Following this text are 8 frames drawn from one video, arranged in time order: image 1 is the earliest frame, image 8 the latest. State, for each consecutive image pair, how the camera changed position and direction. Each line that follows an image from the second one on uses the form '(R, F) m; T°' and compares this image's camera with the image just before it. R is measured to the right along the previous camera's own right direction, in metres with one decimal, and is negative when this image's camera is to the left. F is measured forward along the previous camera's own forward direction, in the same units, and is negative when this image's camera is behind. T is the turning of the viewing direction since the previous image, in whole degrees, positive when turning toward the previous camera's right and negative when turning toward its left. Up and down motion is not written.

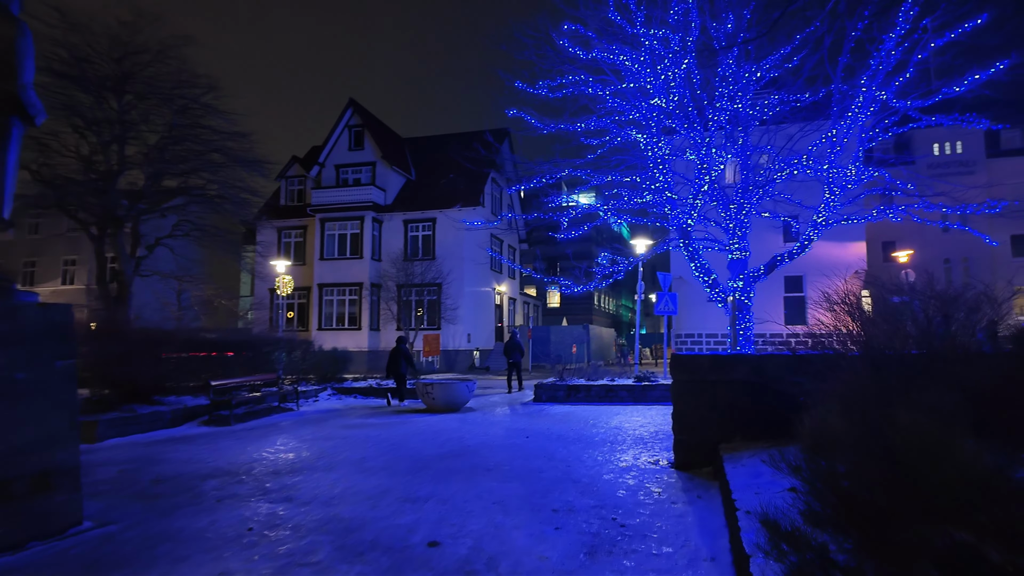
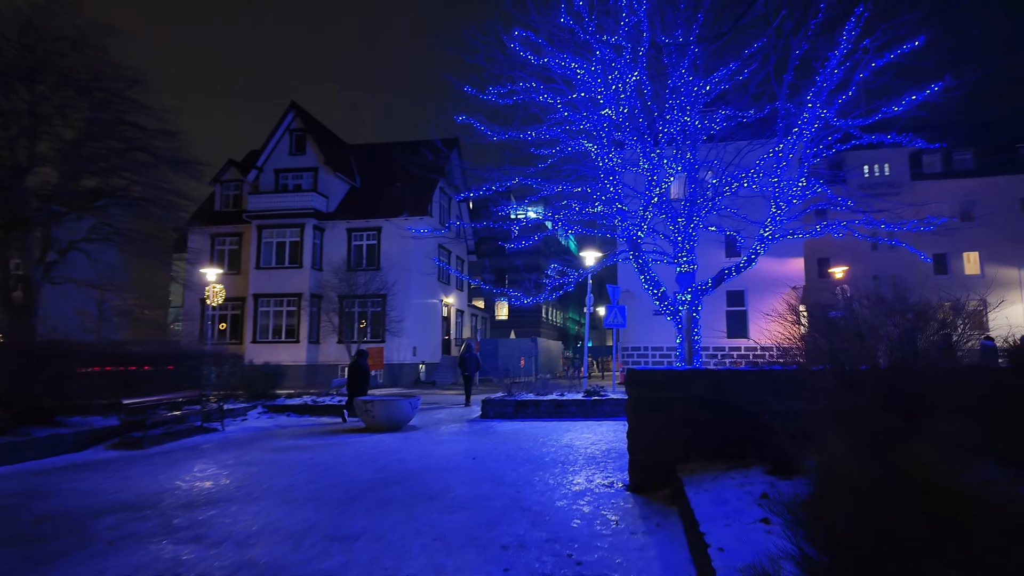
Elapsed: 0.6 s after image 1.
(0.0, +0.5) m; +5°
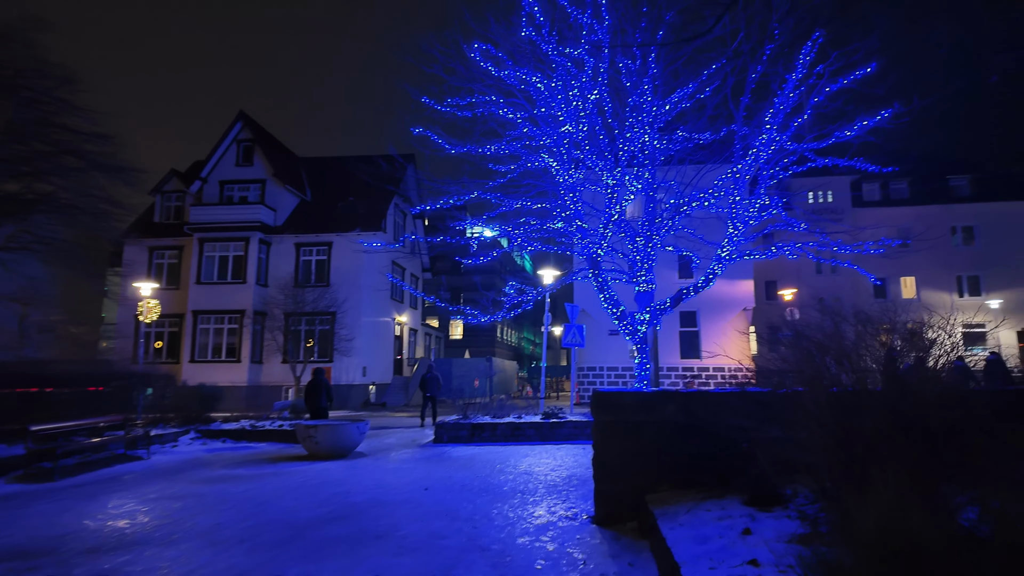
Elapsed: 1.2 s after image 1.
(-0.1, +0.4) m; +4°
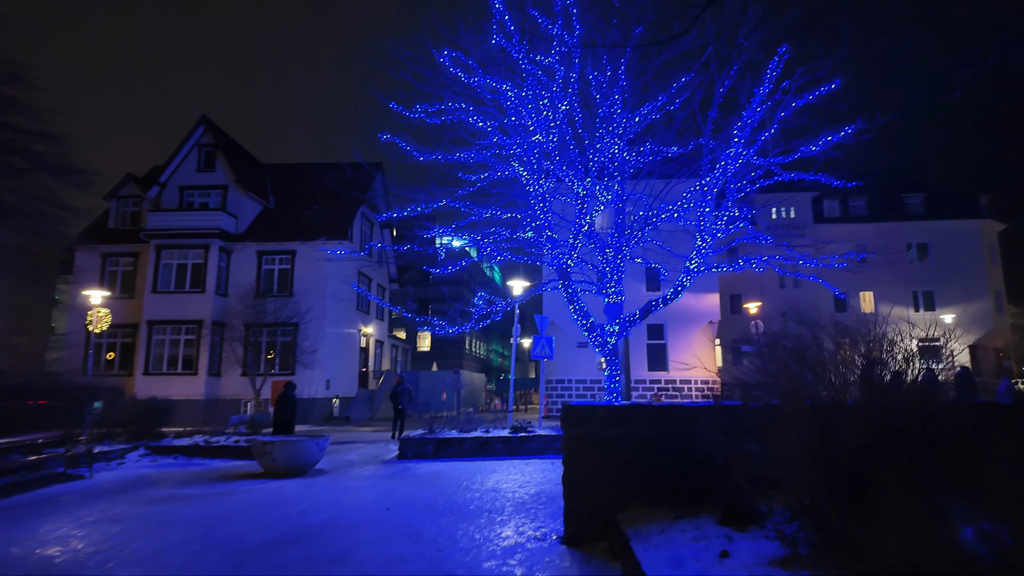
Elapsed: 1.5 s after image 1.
(0.0, +0.2) m; +3°
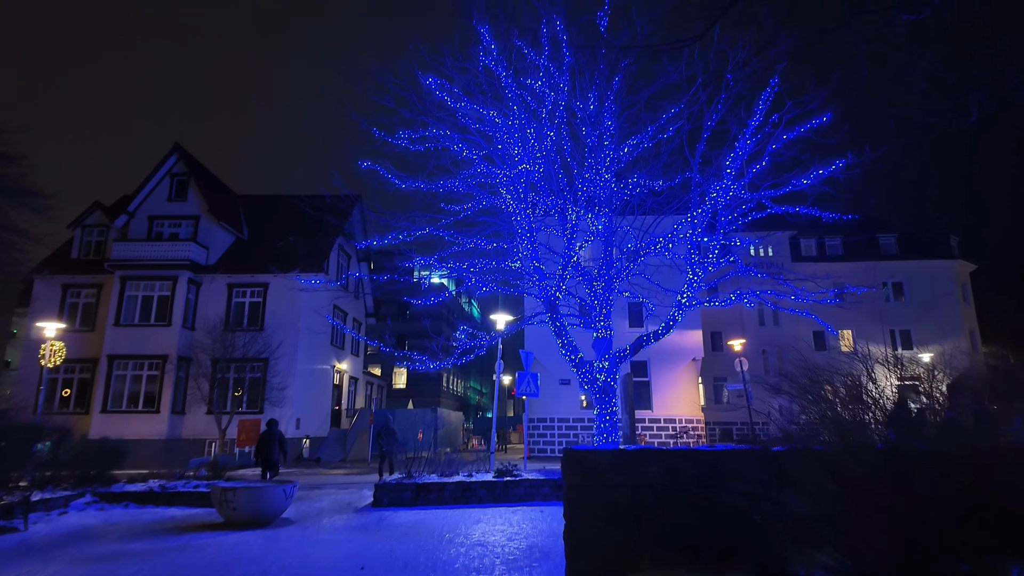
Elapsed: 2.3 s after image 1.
(-0.2, +0.6) m; +2°
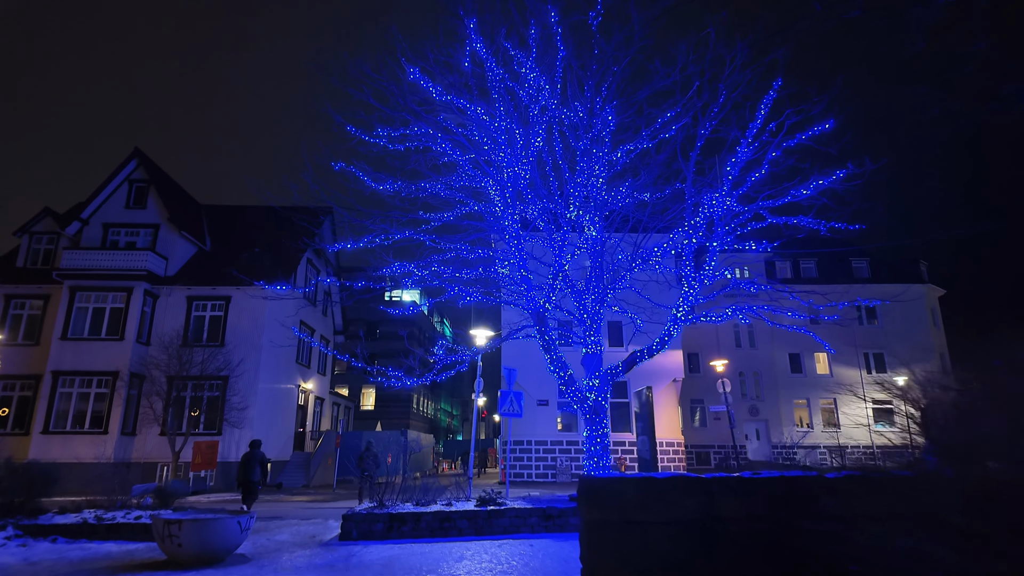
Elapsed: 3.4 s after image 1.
(-0.3, +0.9) m; +3°
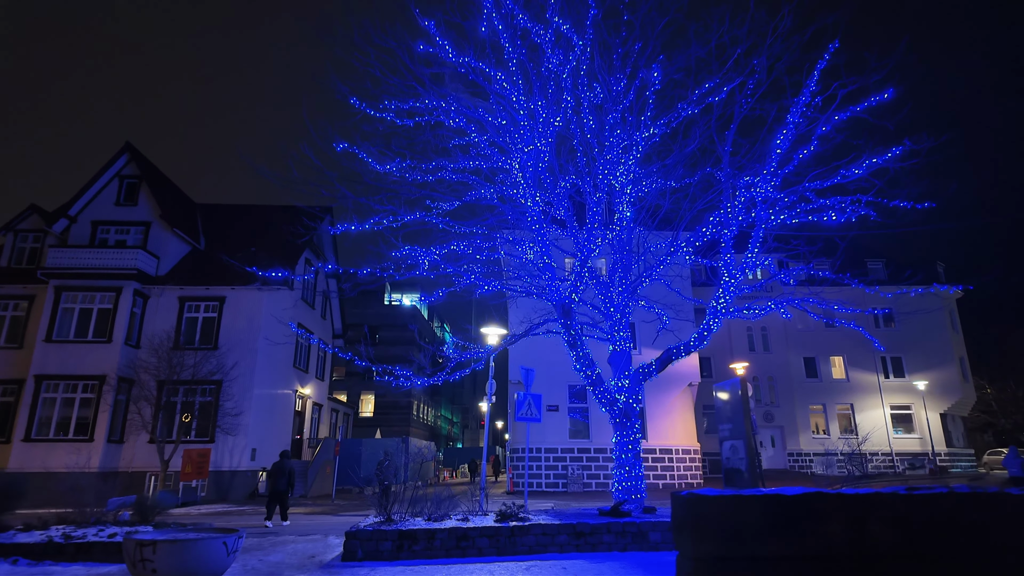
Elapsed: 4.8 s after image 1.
(-0.4, +1.1) m; 0°
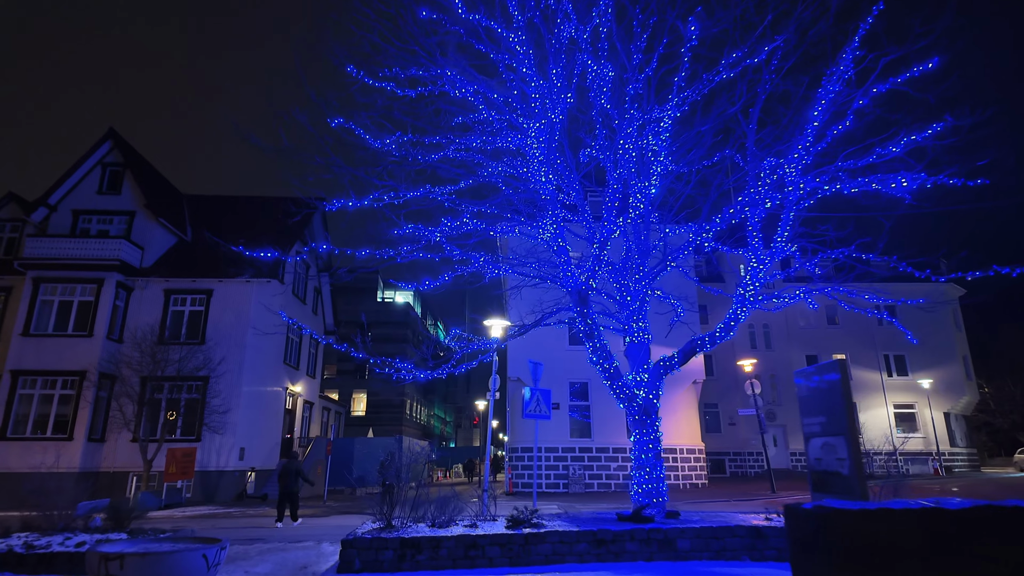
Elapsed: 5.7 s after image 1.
(-0.3, +0.8) m; +1°
